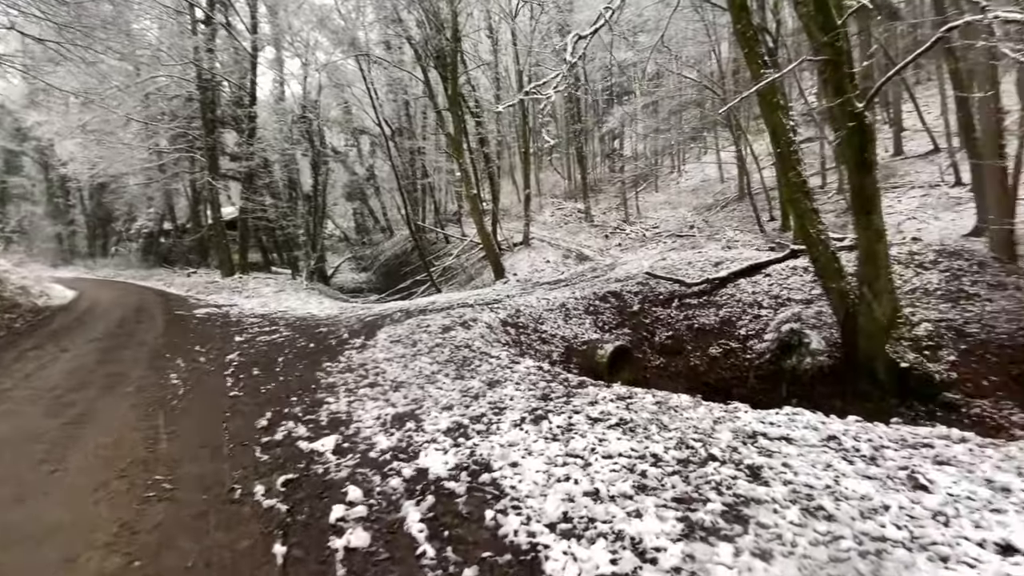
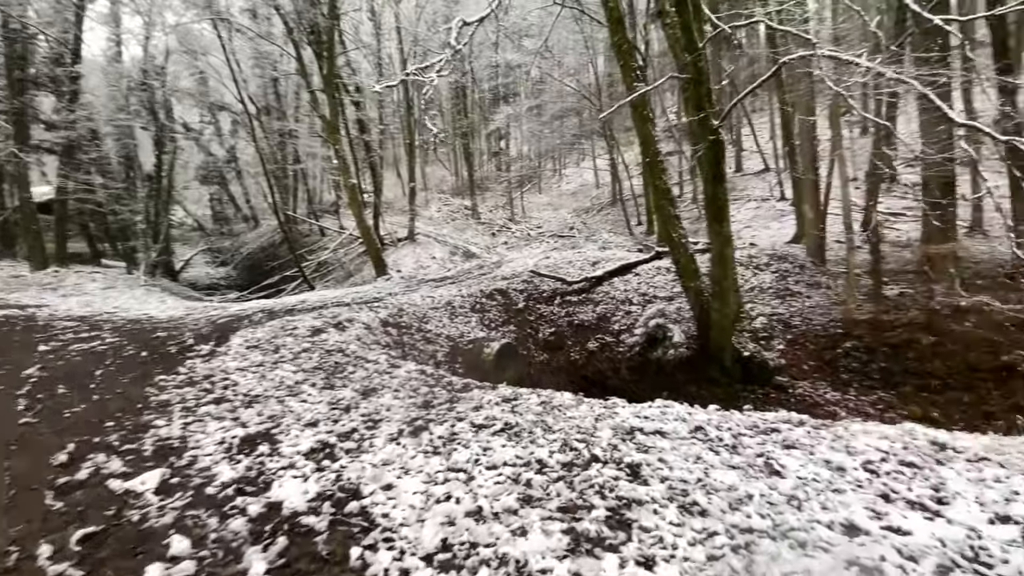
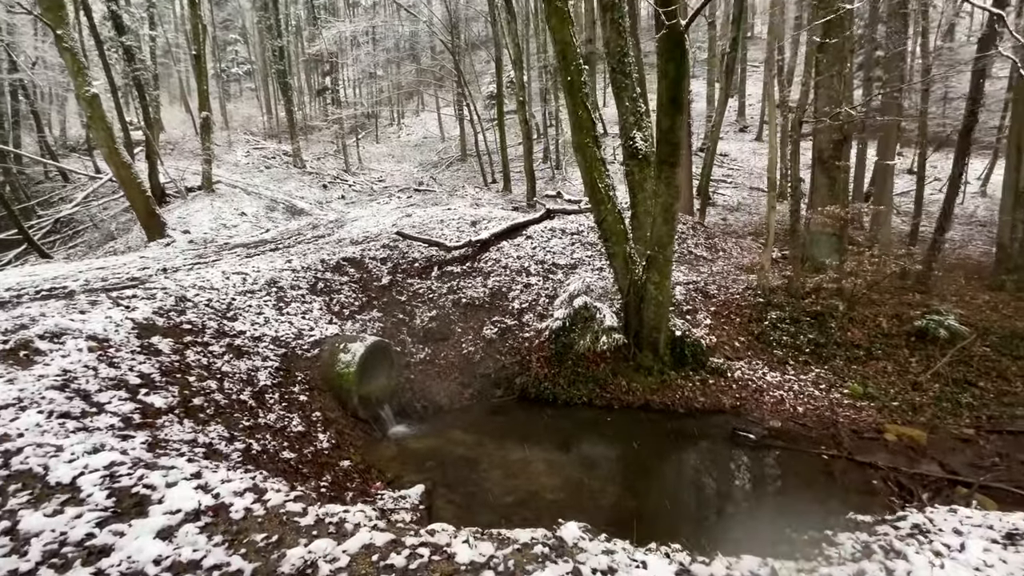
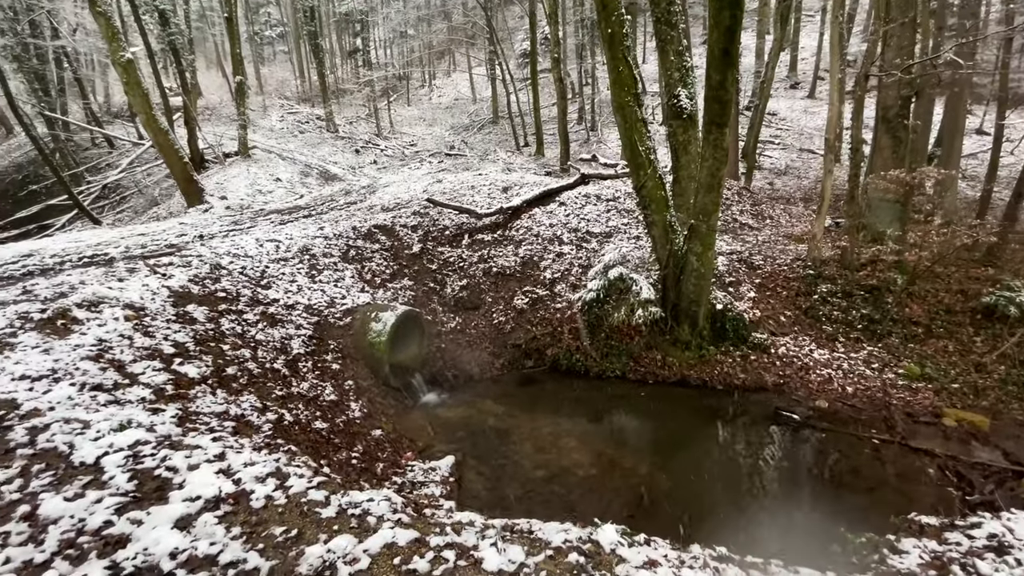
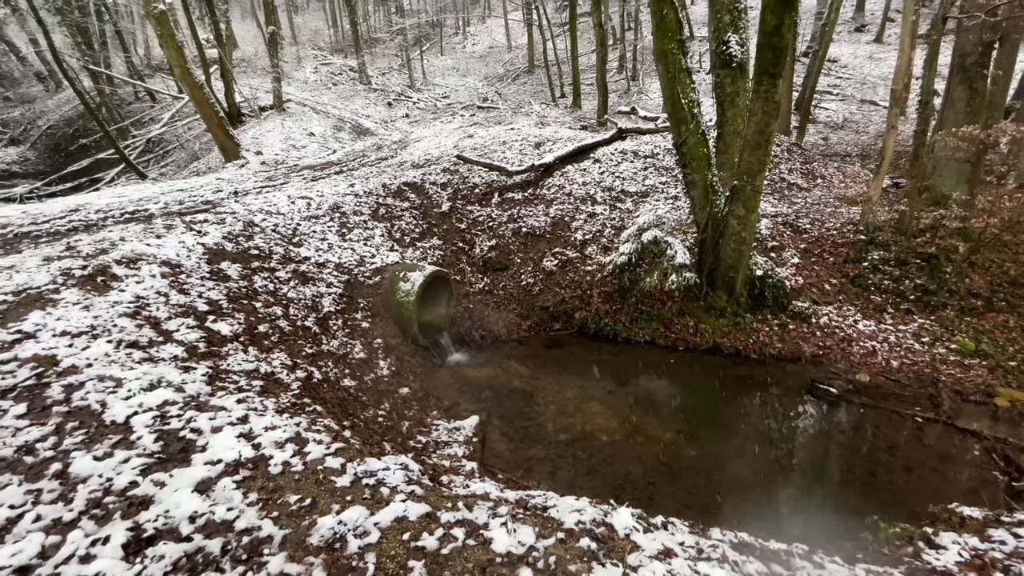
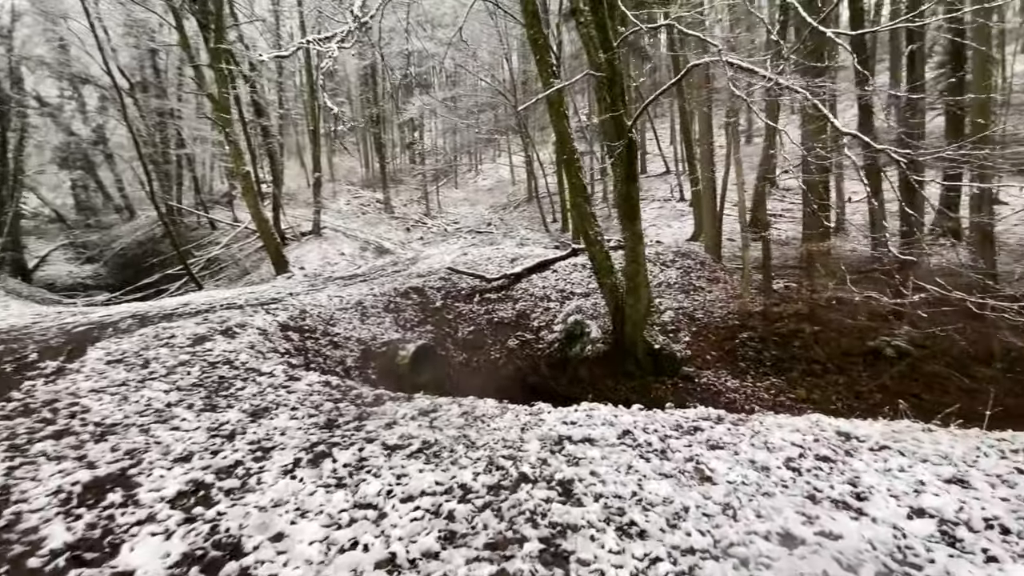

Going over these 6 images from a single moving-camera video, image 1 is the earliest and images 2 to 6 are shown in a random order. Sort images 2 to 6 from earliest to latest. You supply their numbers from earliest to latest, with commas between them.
2, 6, 3, 4, 5
